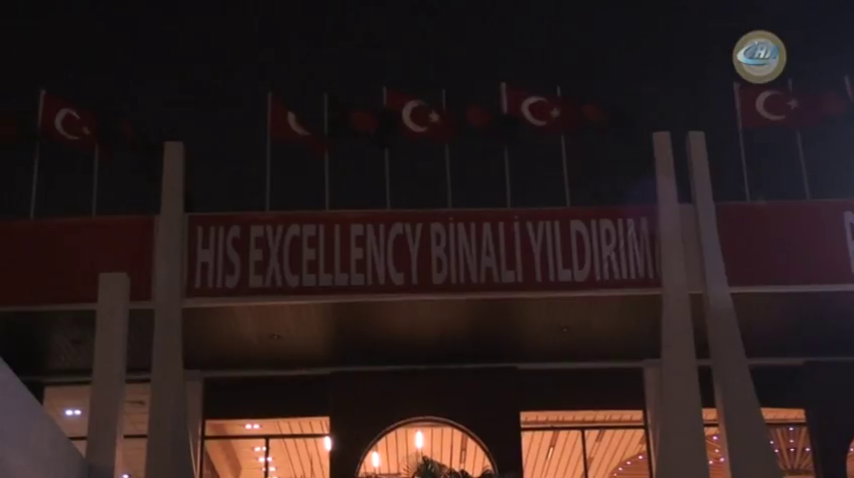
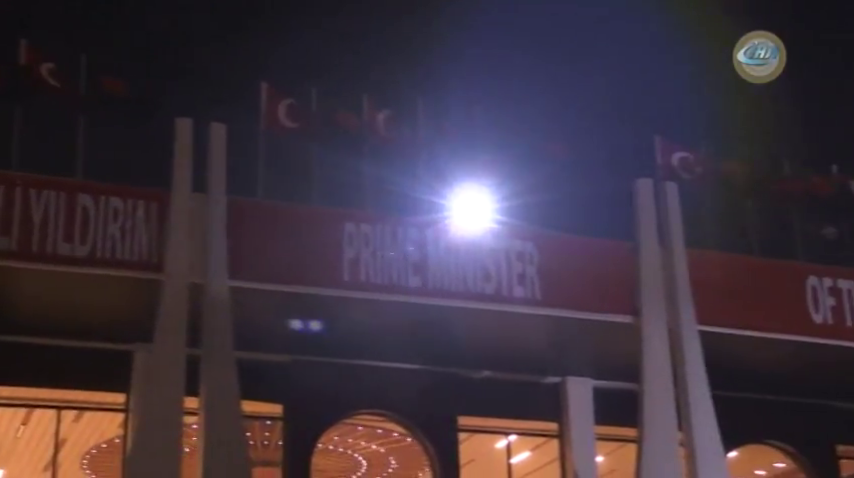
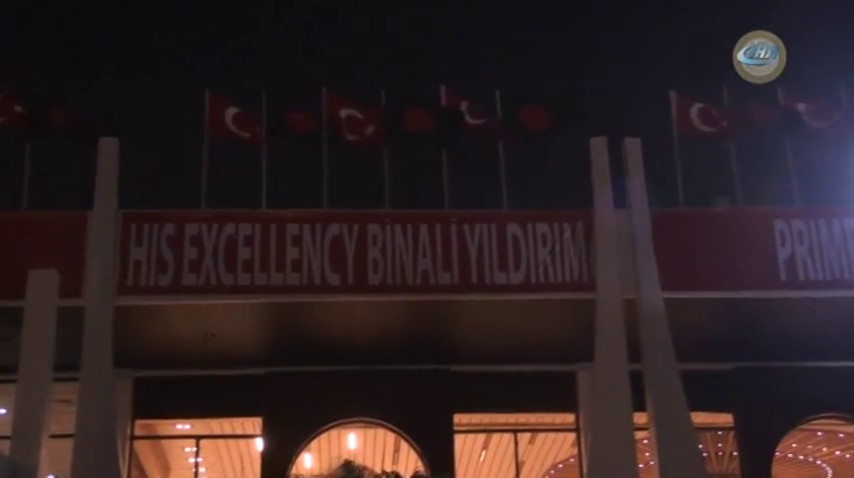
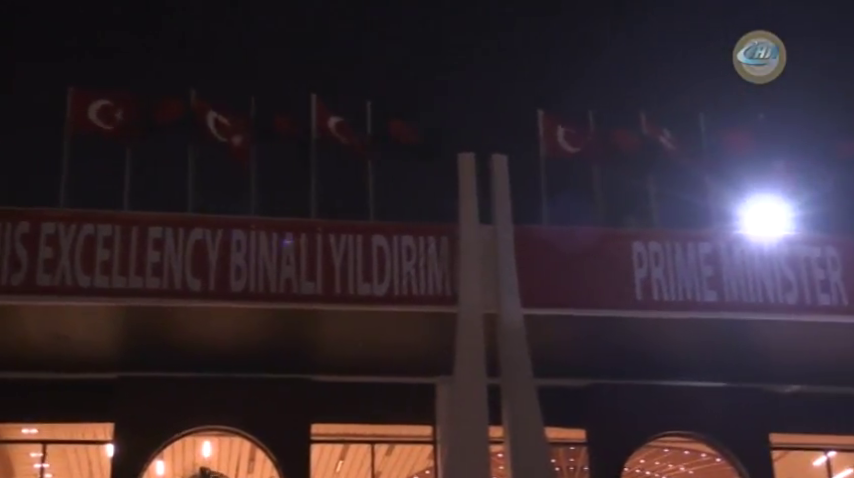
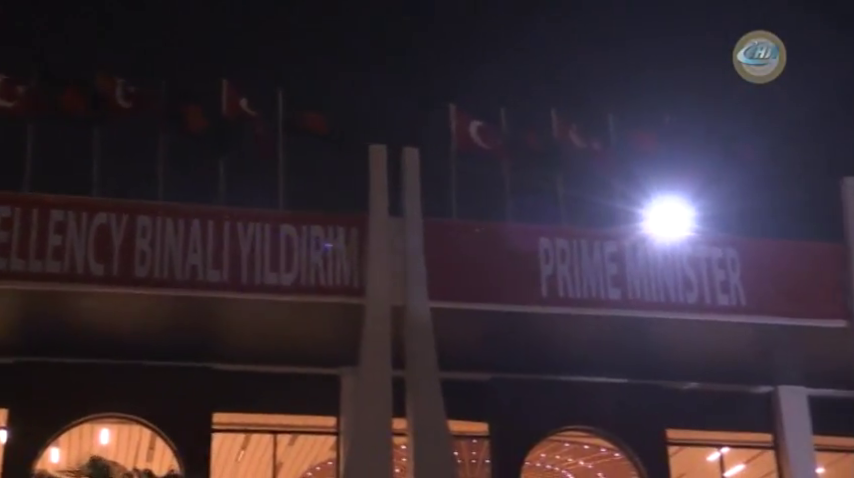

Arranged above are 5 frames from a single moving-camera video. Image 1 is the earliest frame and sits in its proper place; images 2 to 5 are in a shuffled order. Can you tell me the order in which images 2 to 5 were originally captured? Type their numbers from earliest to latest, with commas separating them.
3, 4, 5, 2
